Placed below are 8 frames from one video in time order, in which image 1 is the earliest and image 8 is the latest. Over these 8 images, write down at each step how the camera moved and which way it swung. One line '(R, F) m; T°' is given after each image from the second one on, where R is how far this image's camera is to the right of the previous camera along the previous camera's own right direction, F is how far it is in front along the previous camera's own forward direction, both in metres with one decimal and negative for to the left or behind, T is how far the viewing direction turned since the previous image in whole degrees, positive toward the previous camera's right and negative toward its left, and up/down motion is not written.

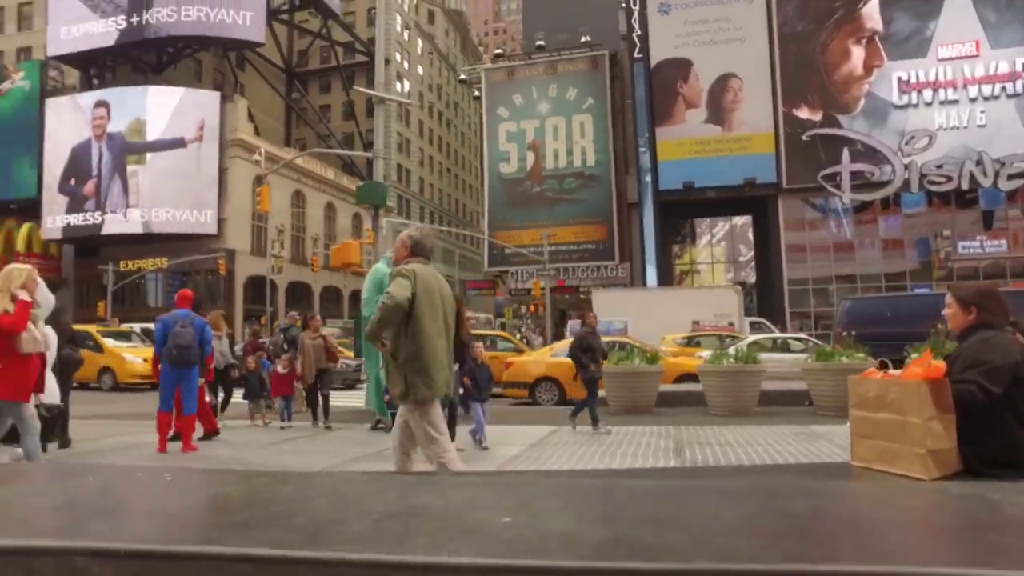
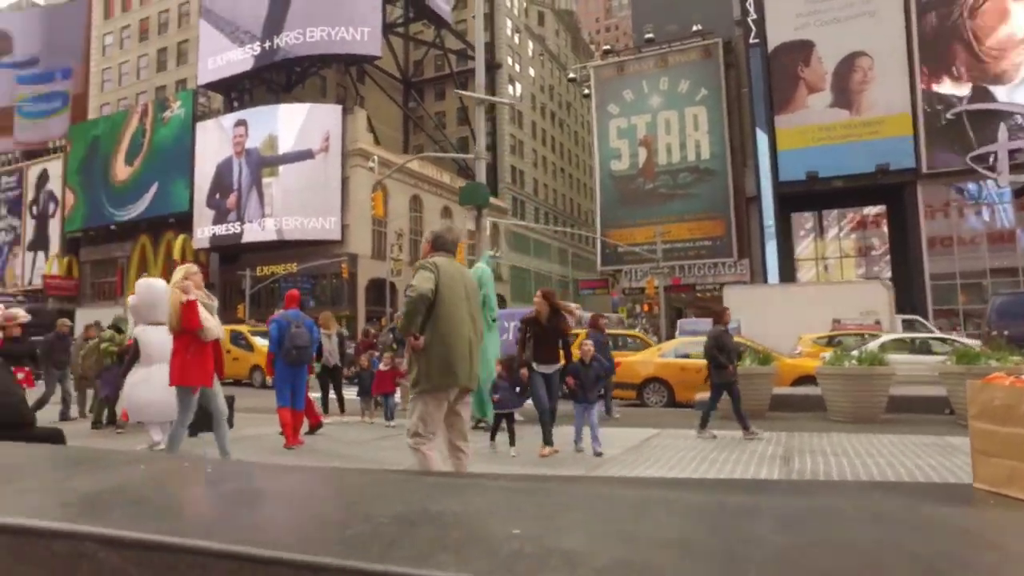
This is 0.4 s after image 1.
(+0.3, +0.1) m; -10°
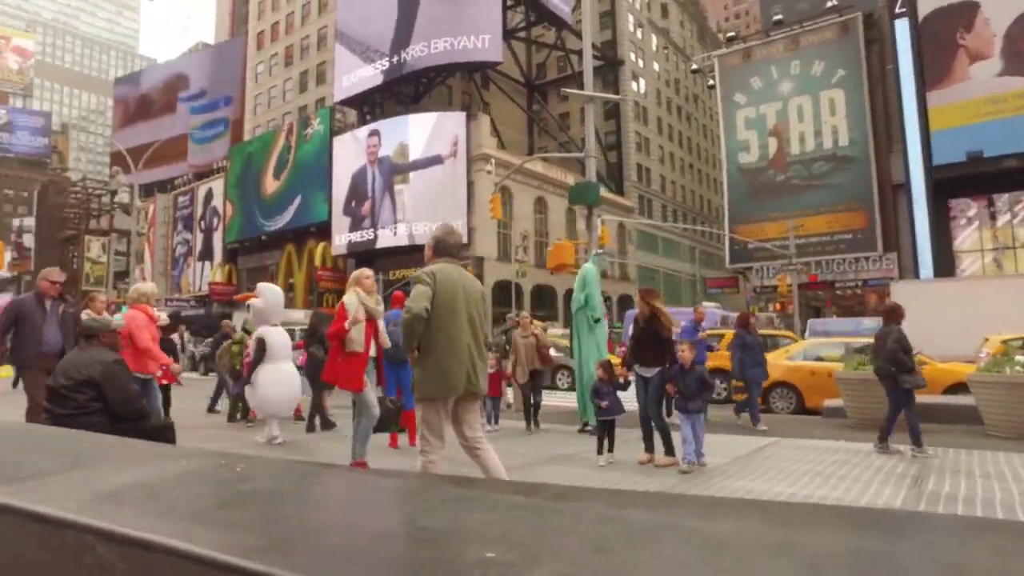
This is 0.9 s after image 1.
(+0.3, +0.2) m; -11°
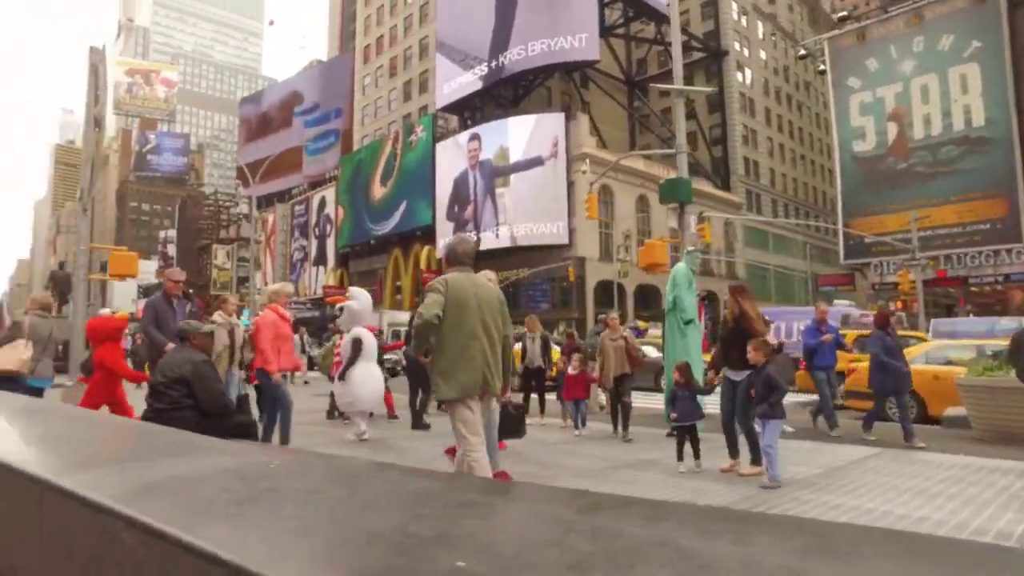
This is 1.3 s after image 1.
(+0.3, +0.1) m; -9°
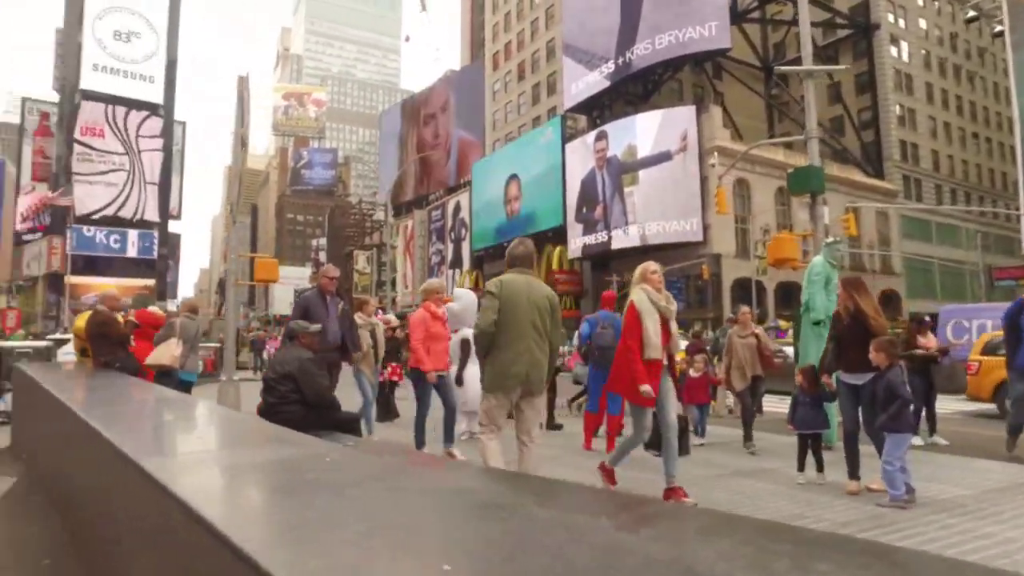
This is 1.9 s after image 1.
(+0.3, +0.1) m; -11°
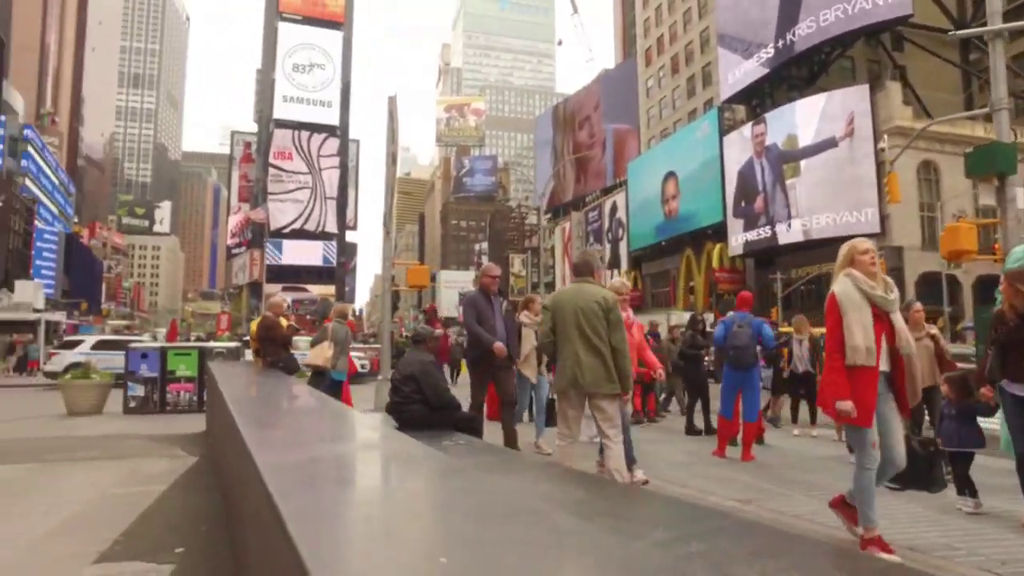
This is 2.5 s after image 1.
(+0.4, 0.0) m; -13°
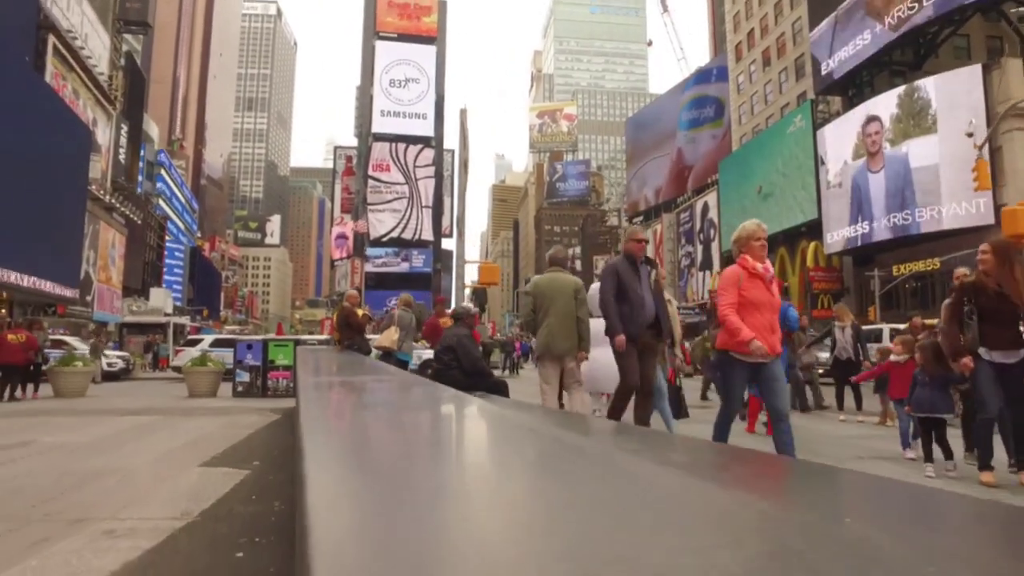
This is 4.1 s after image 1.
(+0.7, -0.9) m; -8°
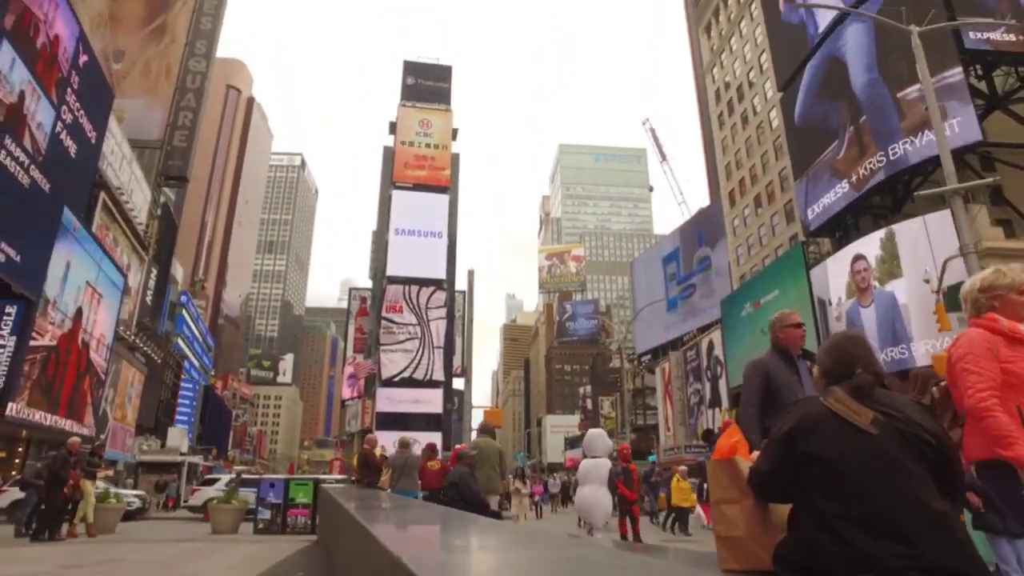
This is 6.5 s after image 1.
(+0.2, -1.7) m; -1°
